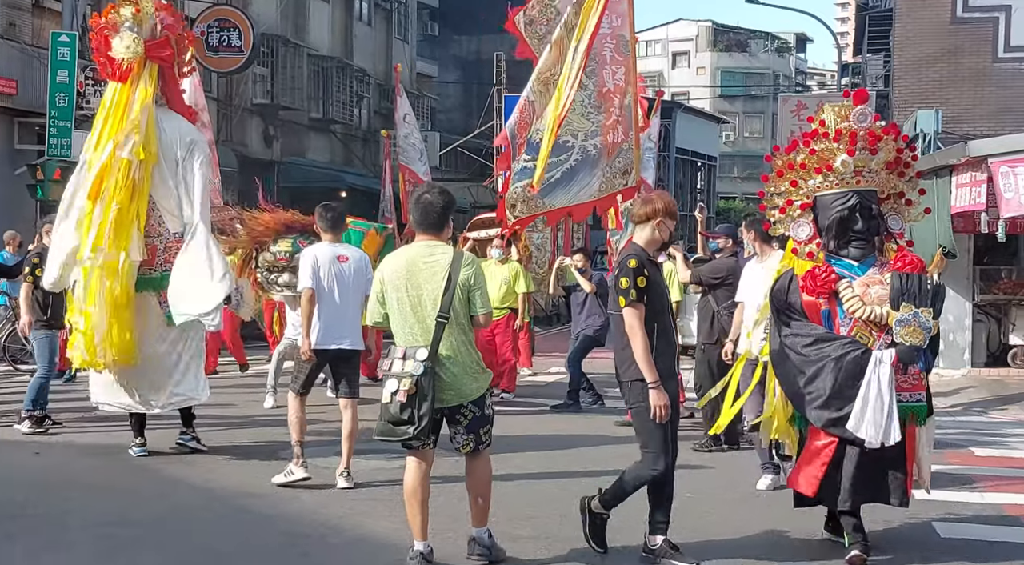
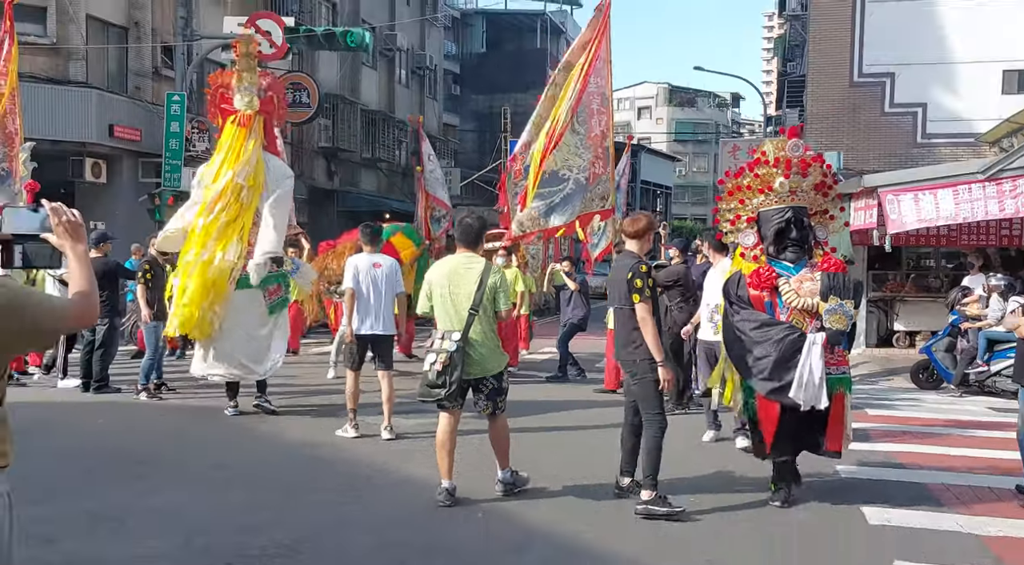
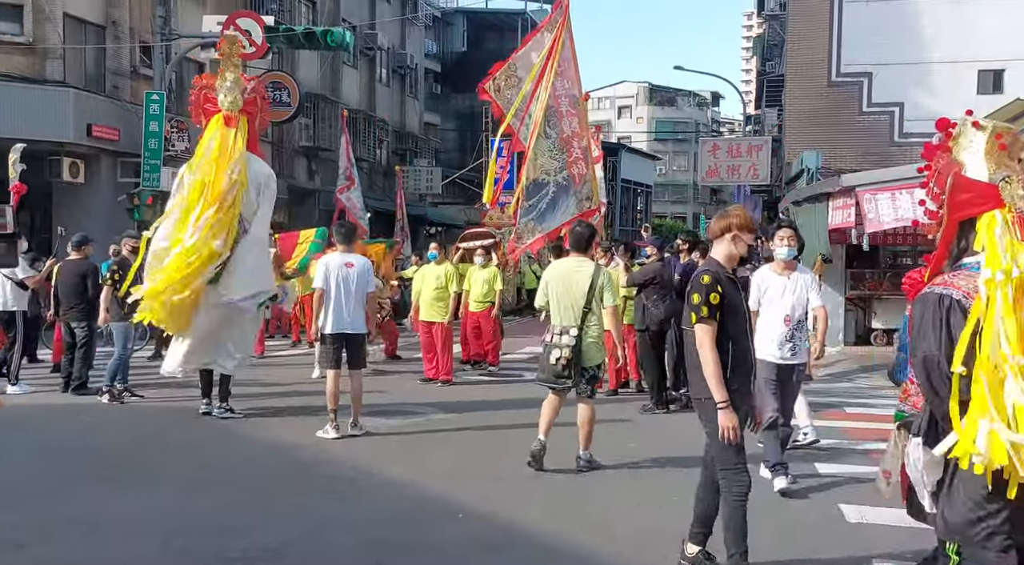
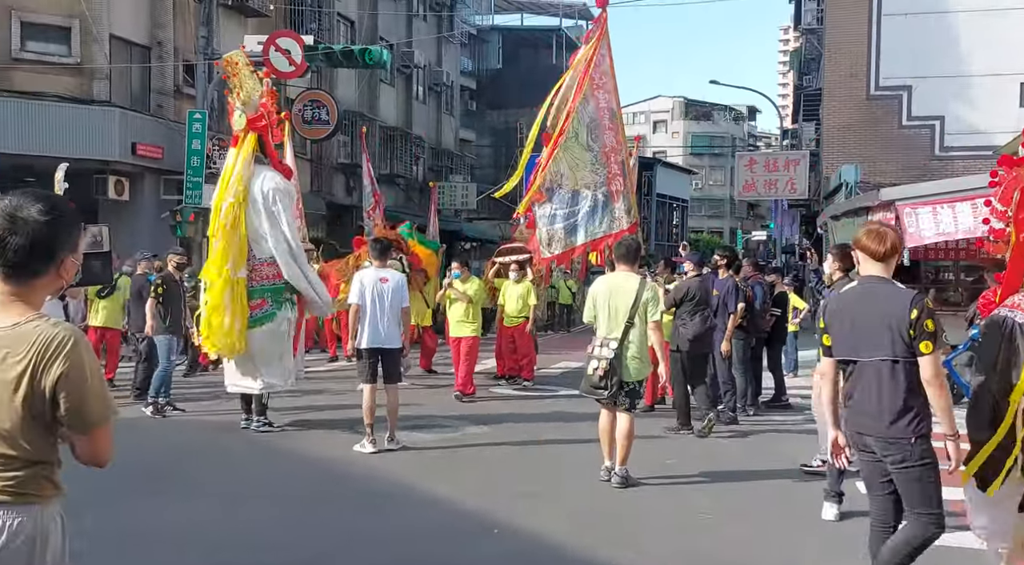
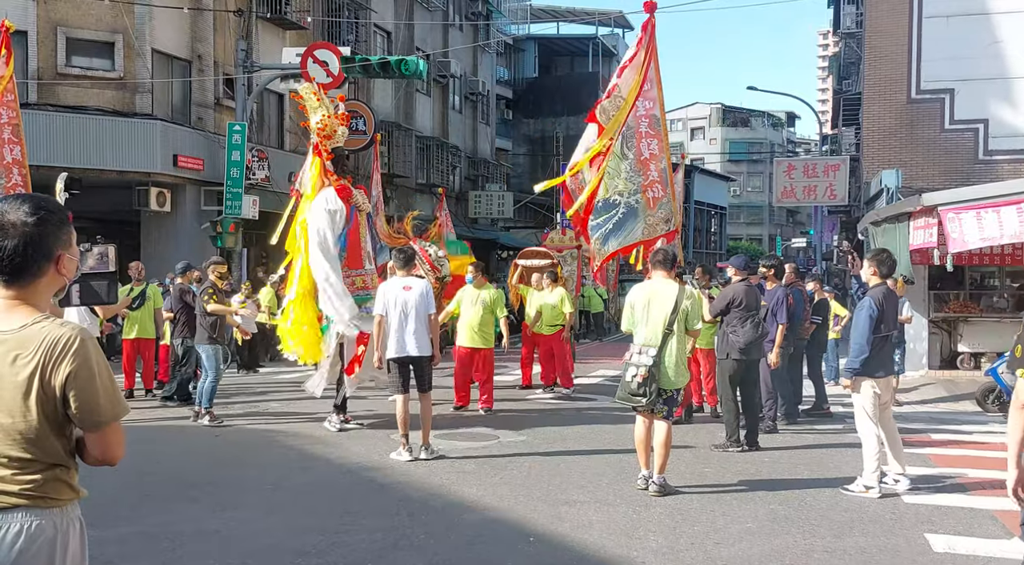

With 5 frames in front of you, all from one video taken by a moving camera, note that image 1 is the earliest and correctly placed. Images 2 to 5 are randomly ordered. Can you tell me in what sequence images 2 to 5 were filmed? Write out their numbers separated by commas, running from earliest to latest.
2, 3, 4, 5
